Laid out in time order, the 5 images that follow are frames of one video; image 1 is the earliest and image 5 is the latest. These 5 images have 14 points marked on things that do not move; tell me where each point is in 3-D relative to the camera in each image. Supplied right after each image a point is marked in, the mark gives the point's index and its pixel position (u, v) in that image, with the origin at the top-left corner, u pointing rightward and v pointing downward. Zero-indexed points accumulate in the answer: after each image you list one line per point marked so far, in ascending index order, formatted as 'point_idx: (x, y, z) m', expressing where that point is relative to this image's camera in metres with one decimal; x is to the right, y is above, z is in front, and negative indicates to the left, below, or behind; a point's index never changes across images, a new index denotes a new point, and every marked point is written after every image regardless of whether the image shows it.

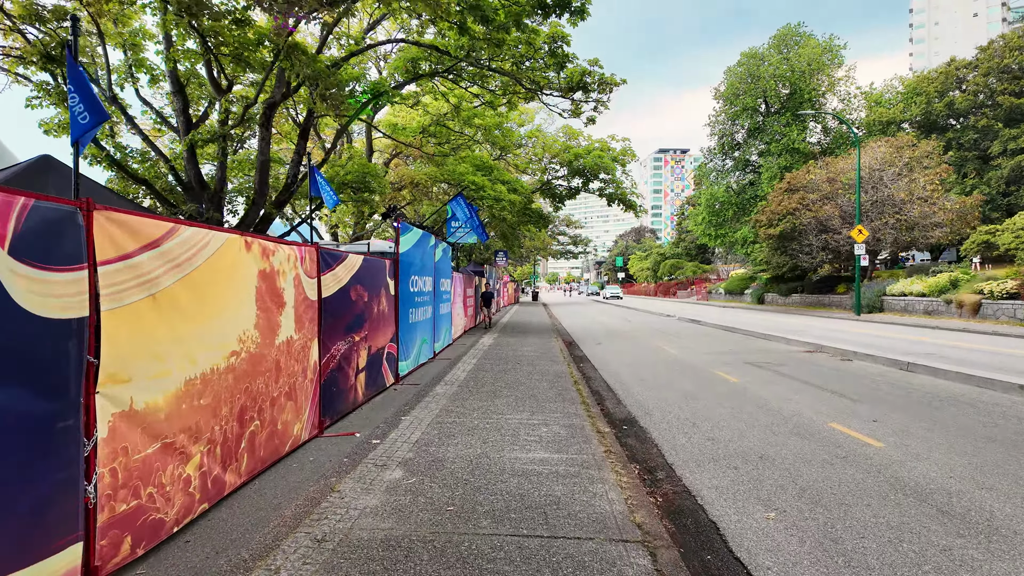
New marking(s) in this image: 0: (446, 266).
0: (-1.4, +0.5, +12.0) m
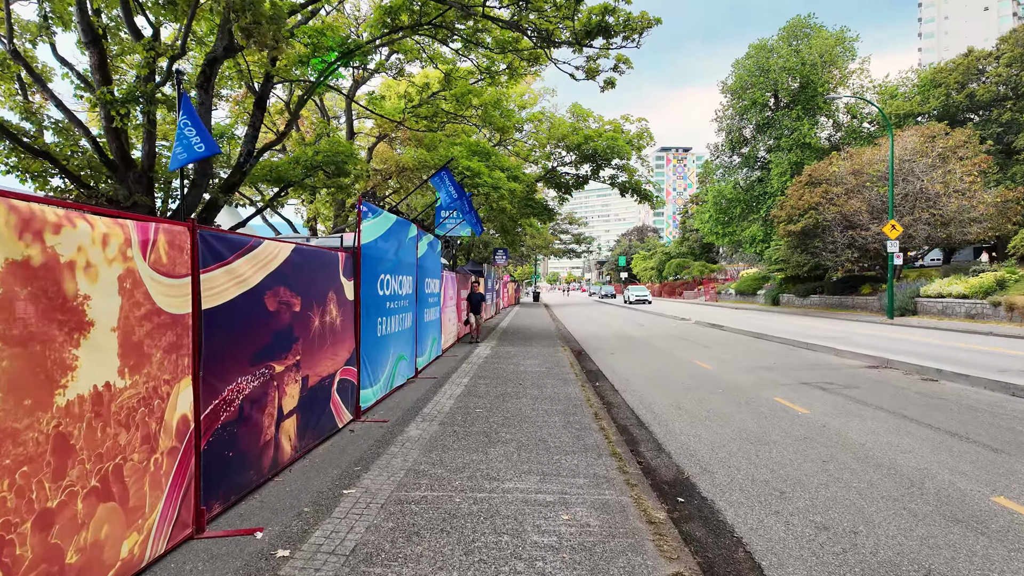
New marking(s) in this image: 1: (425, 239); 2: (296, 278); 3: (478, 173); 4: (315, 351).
0: (-1.4, +0.4, +9.9) m
1: (-1.4, +0.8, +9.2) m
2: (-1.6, +0.1, +4.4) m
3: (-0.8, +2.8, +13.8) m
4: (-1.6, -0.5, +4.7) m
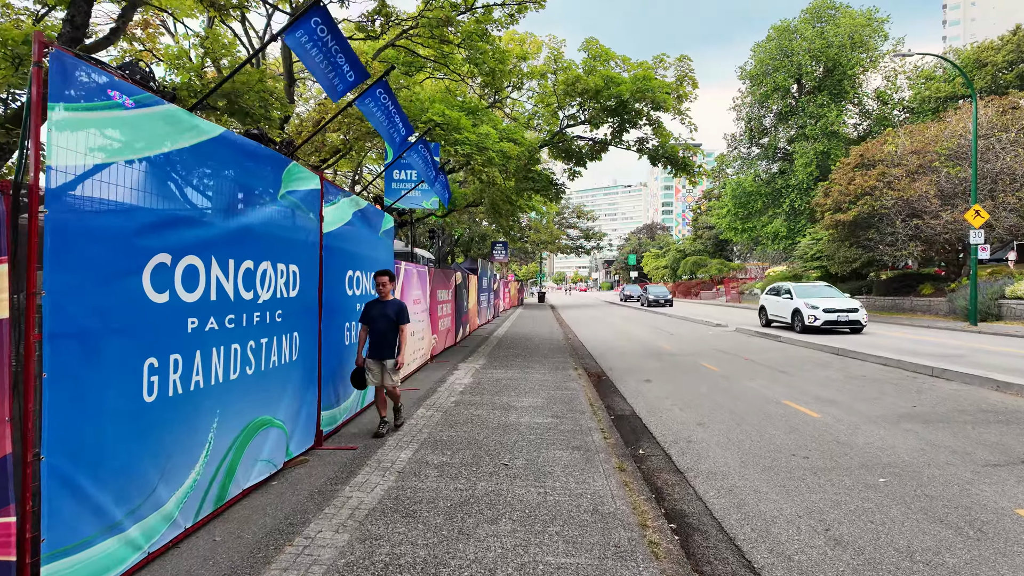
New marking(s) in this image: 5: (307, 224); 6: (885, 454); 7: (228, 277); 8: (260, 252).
0: (-1.5, +0.4, +6.1) m
1: (-1.6, +0.8, +5.4) m
2: (-1.8, +0.1, +0.6) m
3: (-0.9, +2.8, +10.0) m
4: (-1.8, -0.5, +0.9) m
5: (-1.6, +0.5, +4.5) m
6: (+3.2, -1.4, +5.0) m
7: (-1.7, +0.1, +3.3) m
8: (-1.6, +0.2, +3.7) m
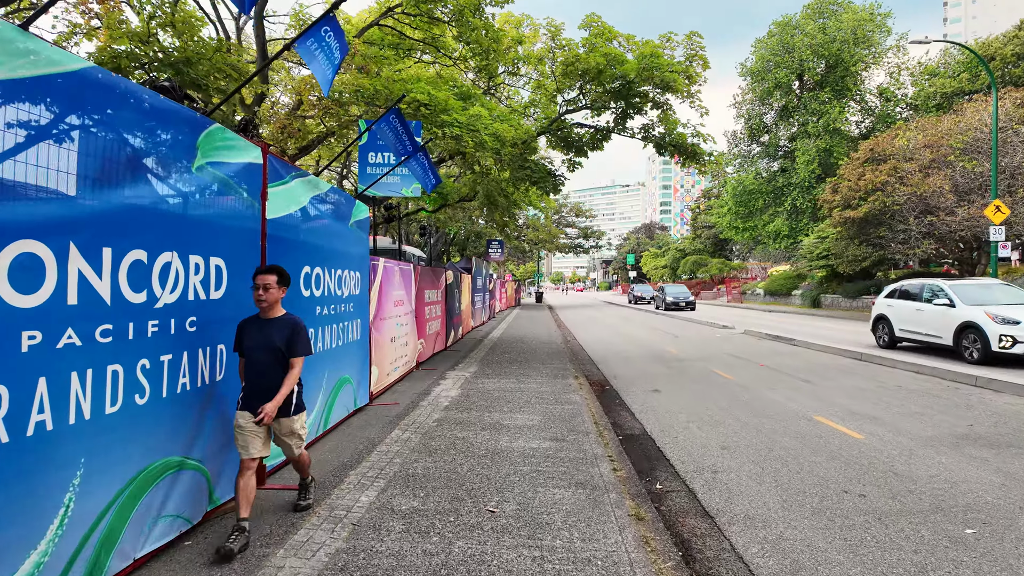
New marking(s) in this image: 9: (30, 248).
0: (-1.6, +0.4, +5.2) m
1: (-1.6, +0.8, +4.5) m
2: (-1.9, +0.1, -0.4) m
3: (-1.0, +2.8, +9.1) m
4: (-1.9, -0.5, 0.0) m
5: (-1.7, +0.5, +3.6) m
6: (+3.1, -1.4, +4.0) m
7: (-1.7, +0.1, +2.4) m
8: (-1.7, +0.2, +2.8) m
9: (-1.7, +0.1, +2.1) m
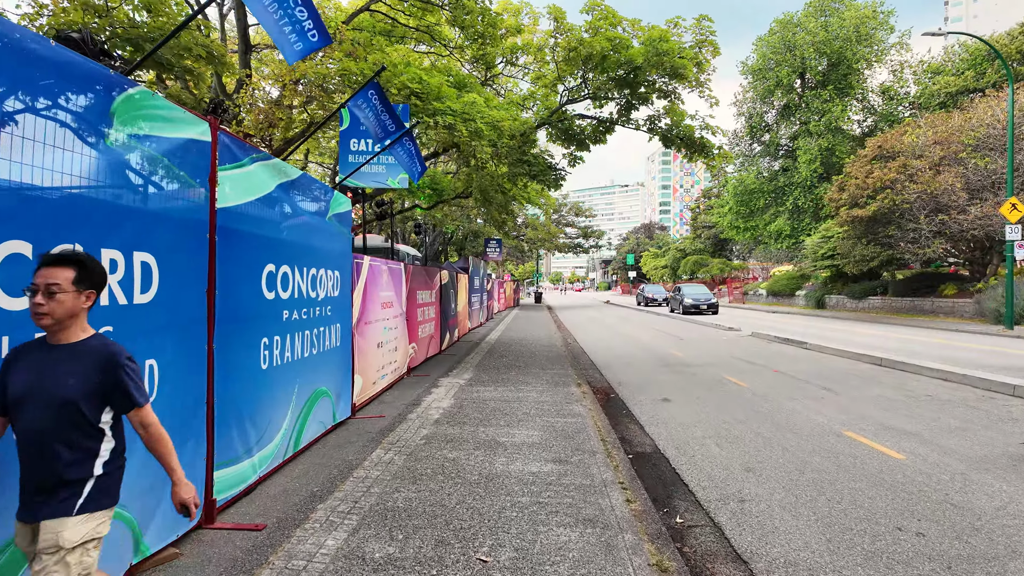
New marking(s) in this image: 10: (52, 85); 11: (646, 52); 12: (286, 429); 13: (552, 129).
0: (-1.6, +0.4, +4.5) m
1: (-1.7, +0.8, +3.9) m
2: (-1.9, +0.1, -1.0) m
3: (-1.1, +2.8, +8.5) m
4: (-1.9, -0.5, -0.7) m
5: (-1.7, +0.5, +3.0) m
6: (+3.1, -1.4, +3.4) m
7: (-1.7, +0.1, +1.8) m
8: (-1.7, +0.2, +2.1) m
9: (-1.8, +0.1, +1.5) m
10: (-1.7, +0.8, +2.2) m
11: (+2.2, +3.8, +9.3) m
12: (-1.6, -1.0, +4.2) m
13: (+0.8, +3.0, +11.1) m
